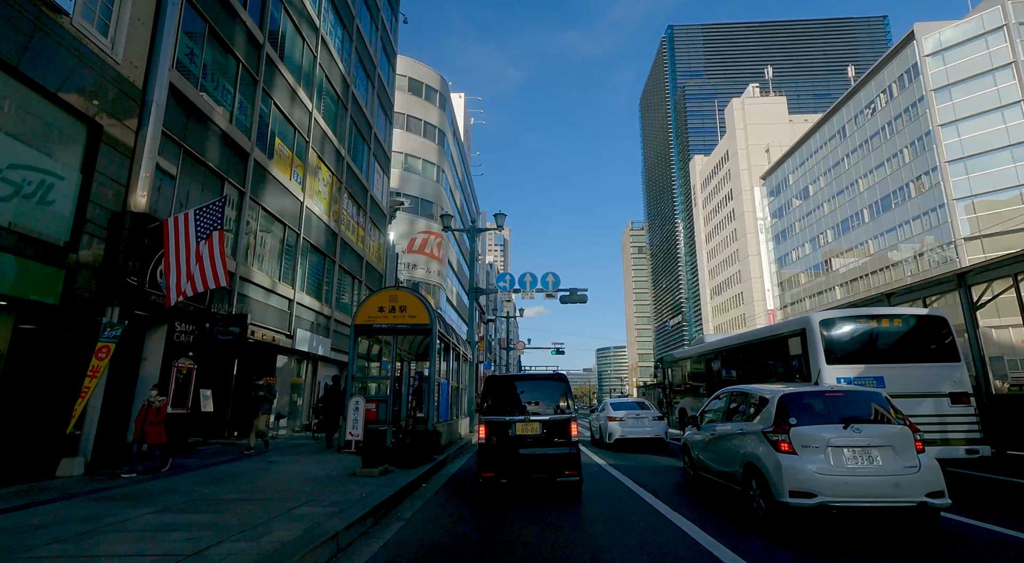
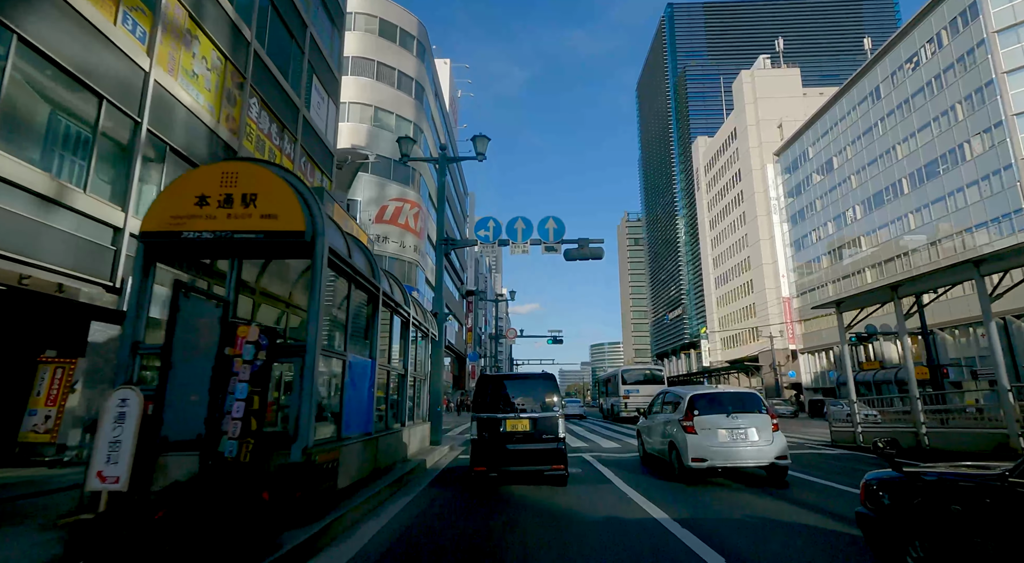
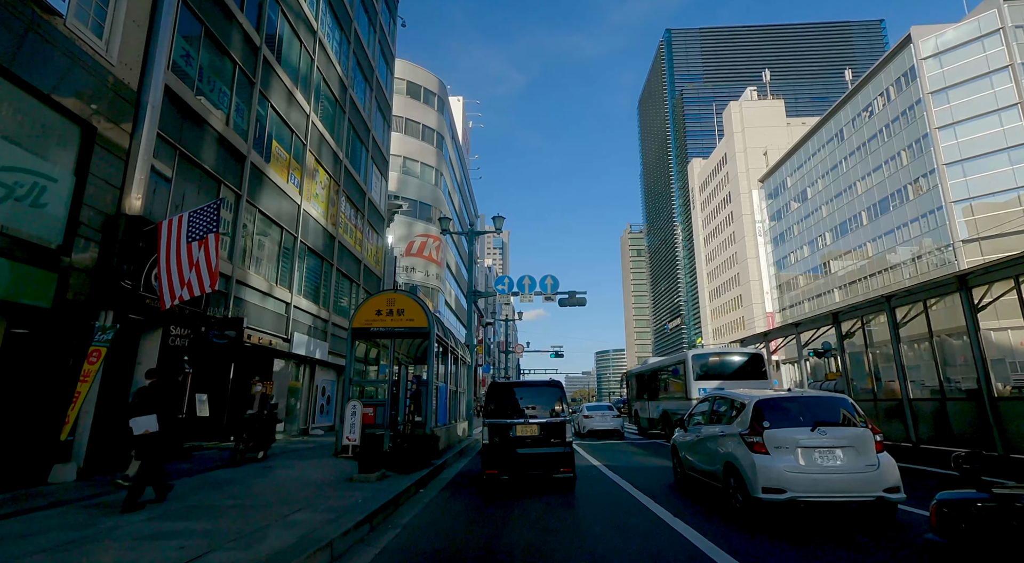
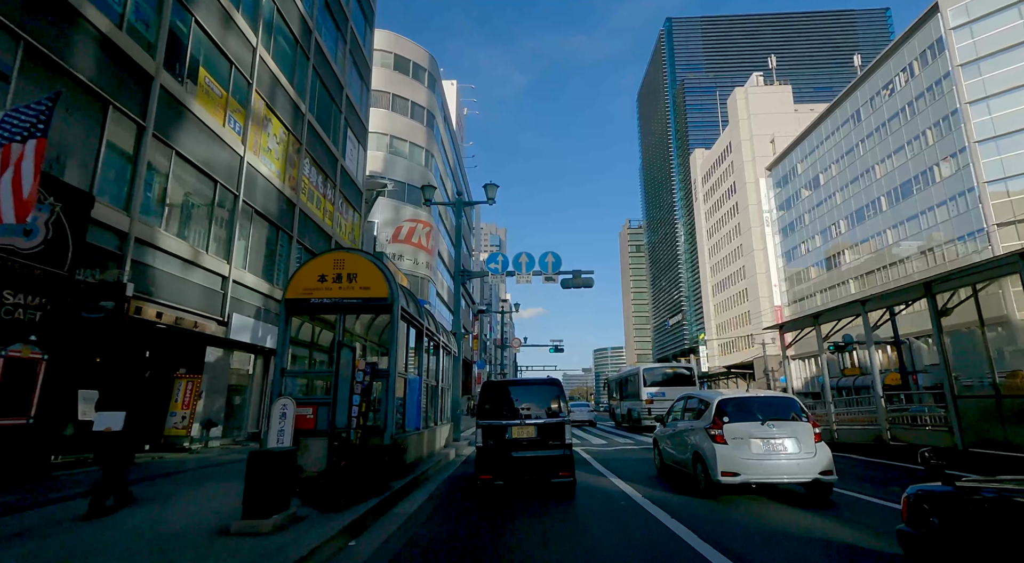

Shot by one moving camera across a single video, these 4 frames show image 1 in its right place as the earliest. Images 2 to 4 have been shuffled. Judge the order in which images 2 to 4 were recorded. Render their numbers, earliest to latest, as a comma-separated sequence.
3, 4, 2
